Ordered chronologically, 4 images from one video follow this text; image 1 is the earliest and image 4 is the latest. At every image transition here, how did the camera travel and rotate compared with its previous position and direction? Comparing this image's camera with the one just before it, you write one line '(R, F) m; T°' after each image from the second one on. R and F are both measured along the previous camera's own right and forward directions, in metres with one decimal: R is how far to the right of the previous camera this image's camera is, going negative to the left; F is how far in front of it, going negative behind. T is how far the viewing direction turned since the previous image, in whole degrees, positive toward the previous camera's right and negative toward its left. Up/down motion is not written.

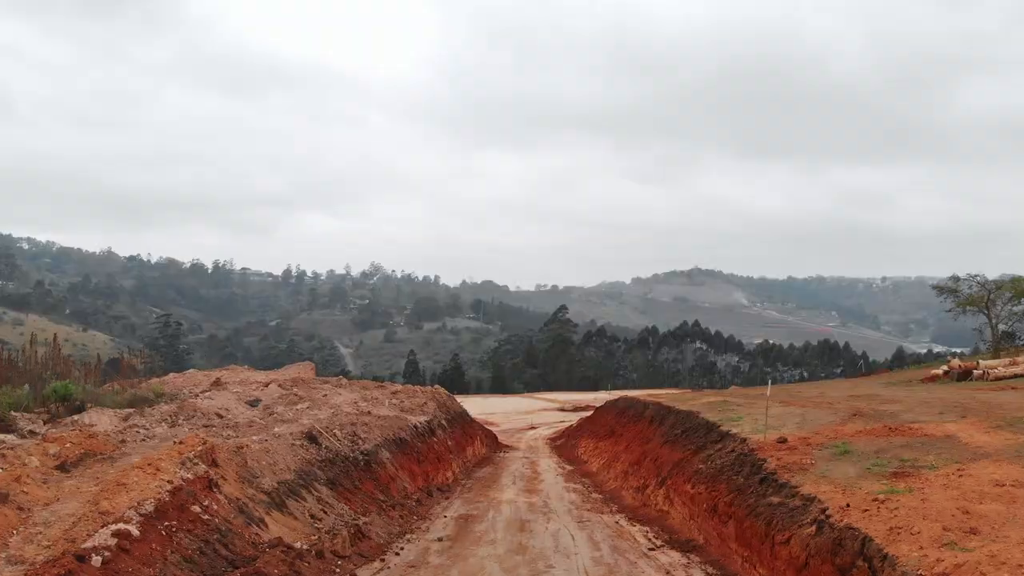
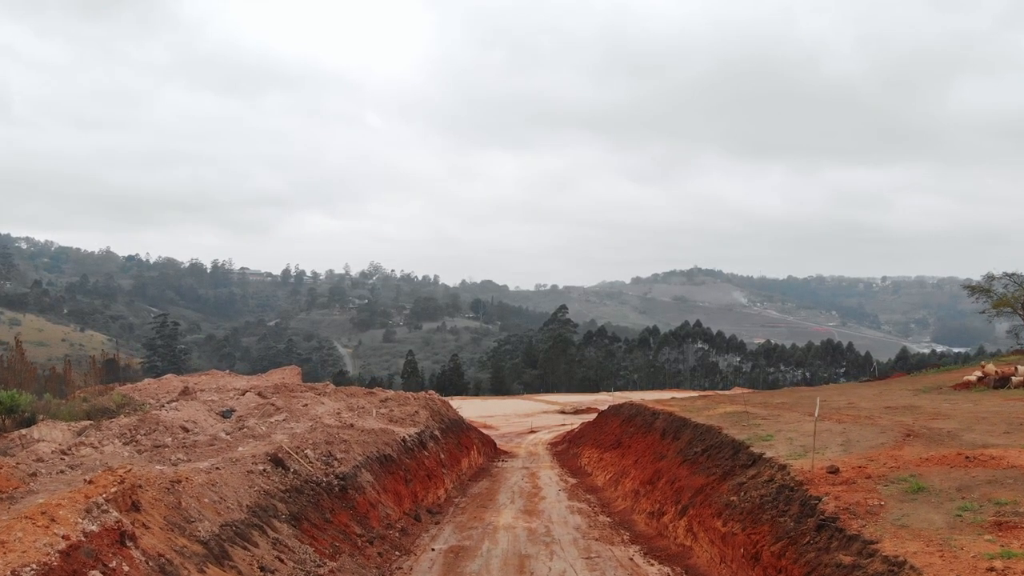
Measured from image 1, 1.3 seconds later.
(0.0, +1.7) m; 0°
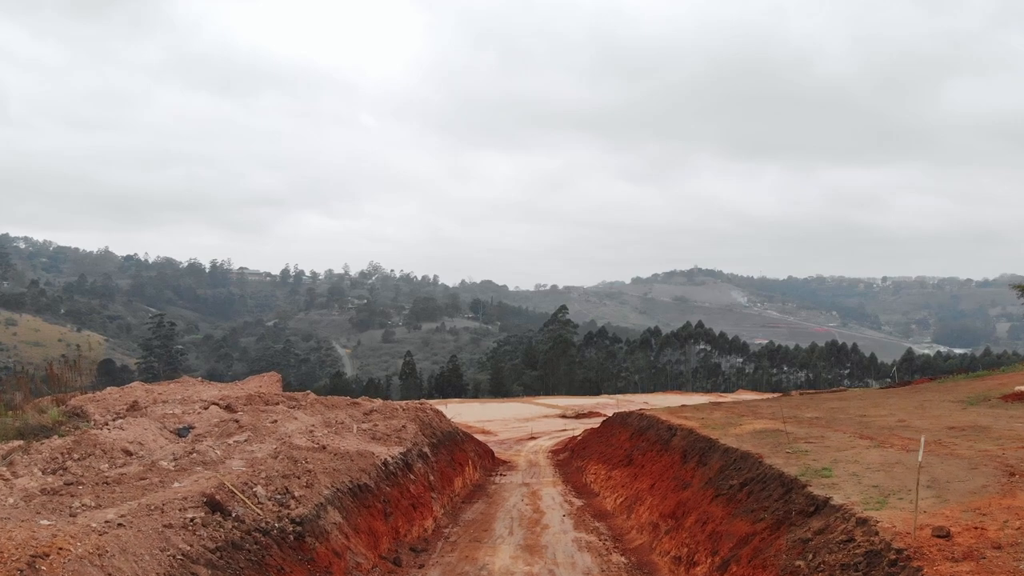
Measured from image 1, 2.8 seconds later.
(0.0, +2.2) m; 0°
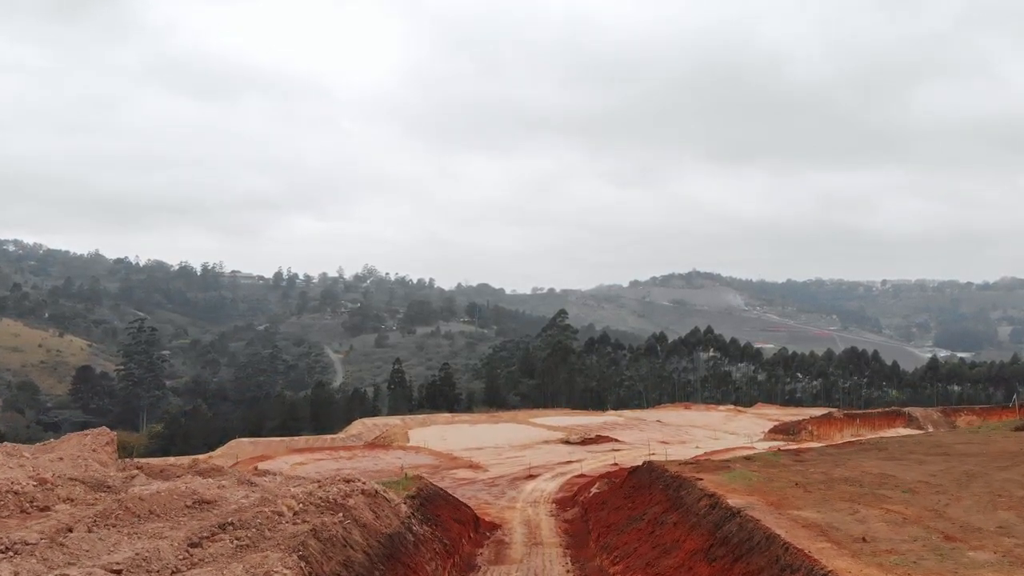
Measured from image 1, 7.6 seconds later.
(+0.2, +9.9) m; 0°
